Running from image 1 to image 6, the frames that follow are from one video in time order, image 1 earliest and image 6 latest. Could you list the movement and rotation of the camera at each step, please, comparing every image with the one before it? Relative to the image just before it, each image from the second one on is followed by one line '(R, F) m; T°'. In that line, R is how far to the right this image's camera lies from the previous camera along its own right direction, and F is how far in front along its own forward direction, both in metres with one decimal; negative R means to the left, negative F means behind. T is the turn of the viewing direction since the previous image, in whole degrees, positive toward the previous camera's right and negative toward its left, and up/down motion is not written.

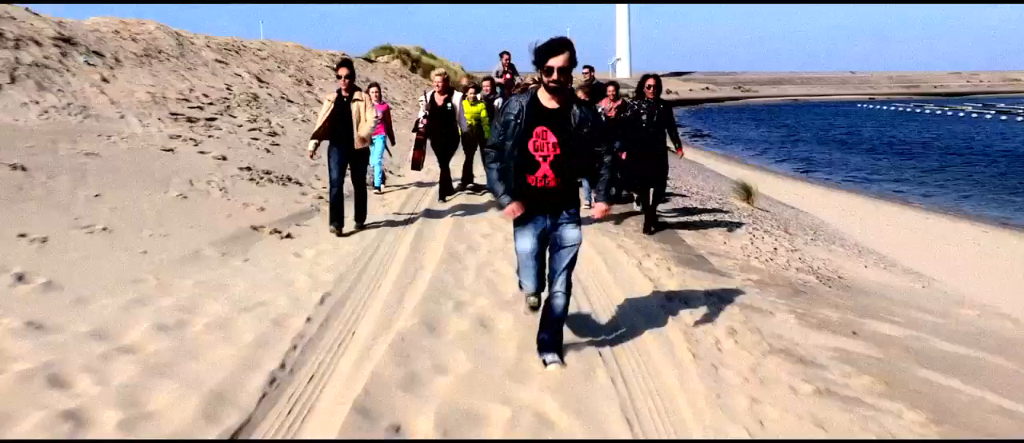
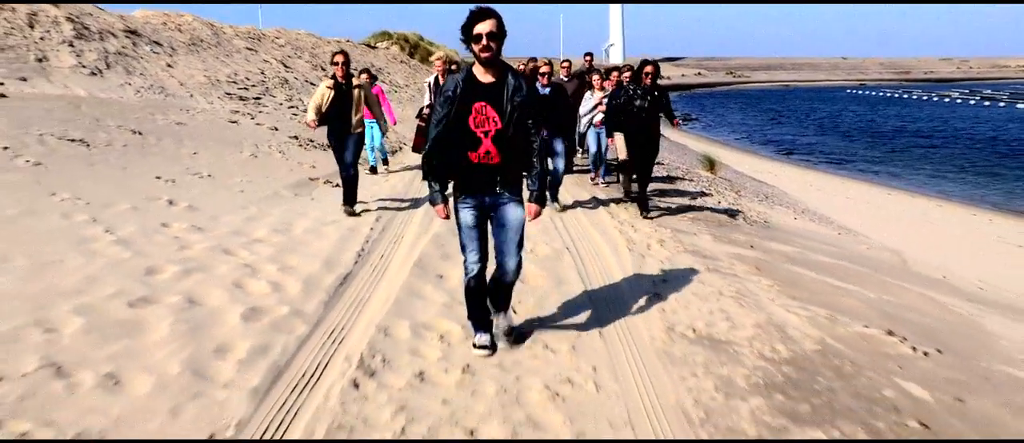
(0.0, -2.3) m; 0°
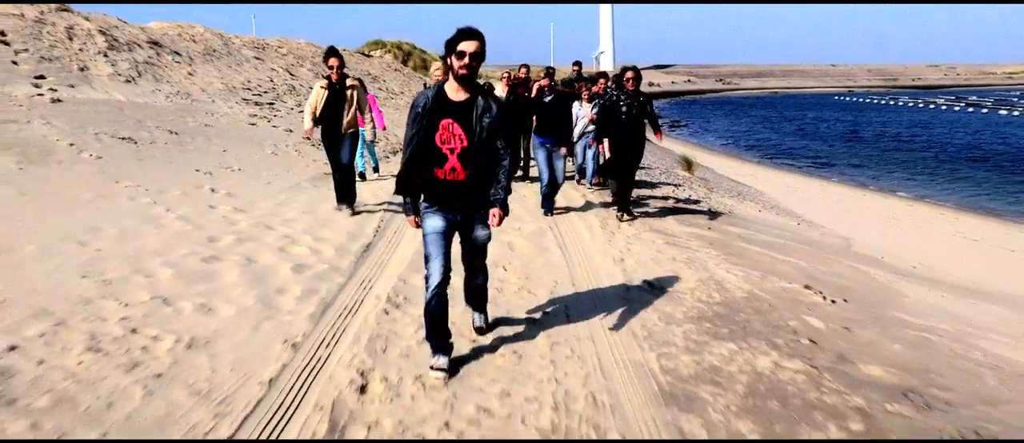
(0.0, -1.3) m; 0°
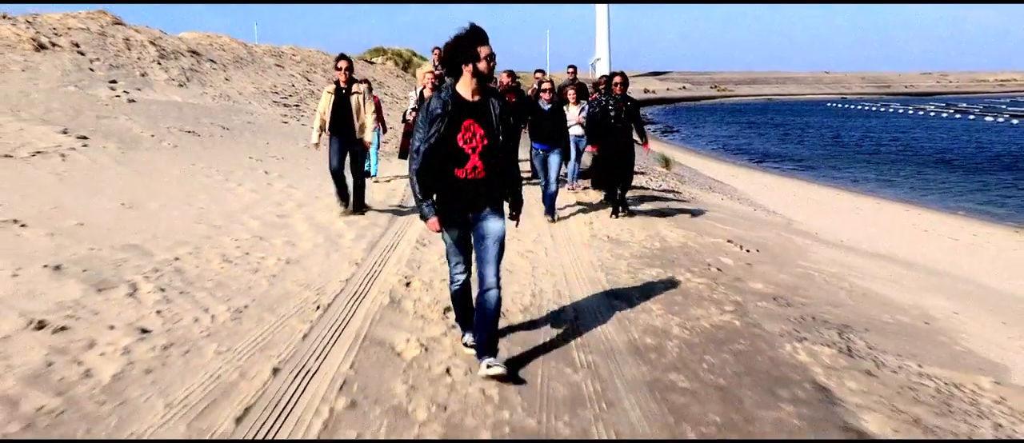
(0.0, -2.1) m; 0°
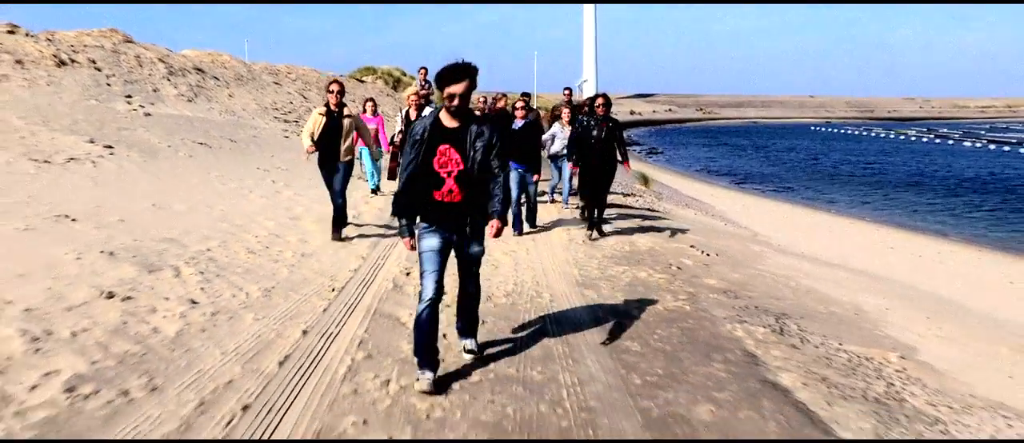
(0.0, -1.0) m; +1°
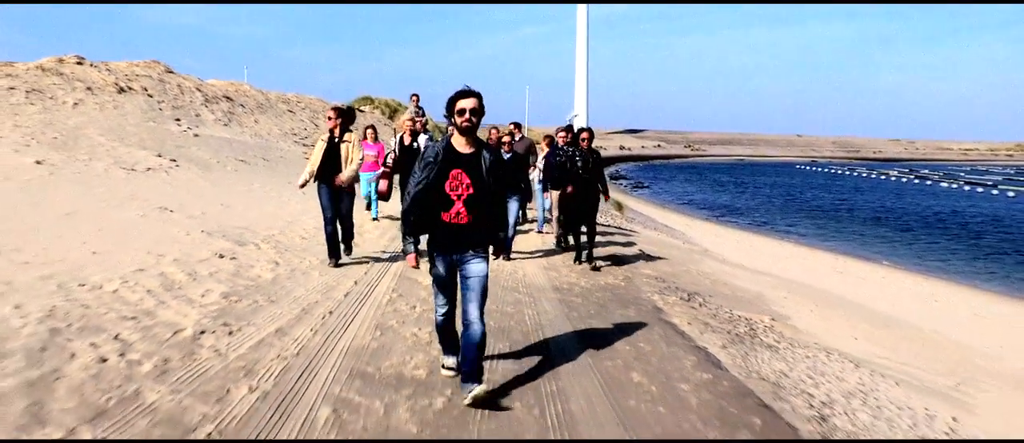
(0.0, -2.5) m; +1°
